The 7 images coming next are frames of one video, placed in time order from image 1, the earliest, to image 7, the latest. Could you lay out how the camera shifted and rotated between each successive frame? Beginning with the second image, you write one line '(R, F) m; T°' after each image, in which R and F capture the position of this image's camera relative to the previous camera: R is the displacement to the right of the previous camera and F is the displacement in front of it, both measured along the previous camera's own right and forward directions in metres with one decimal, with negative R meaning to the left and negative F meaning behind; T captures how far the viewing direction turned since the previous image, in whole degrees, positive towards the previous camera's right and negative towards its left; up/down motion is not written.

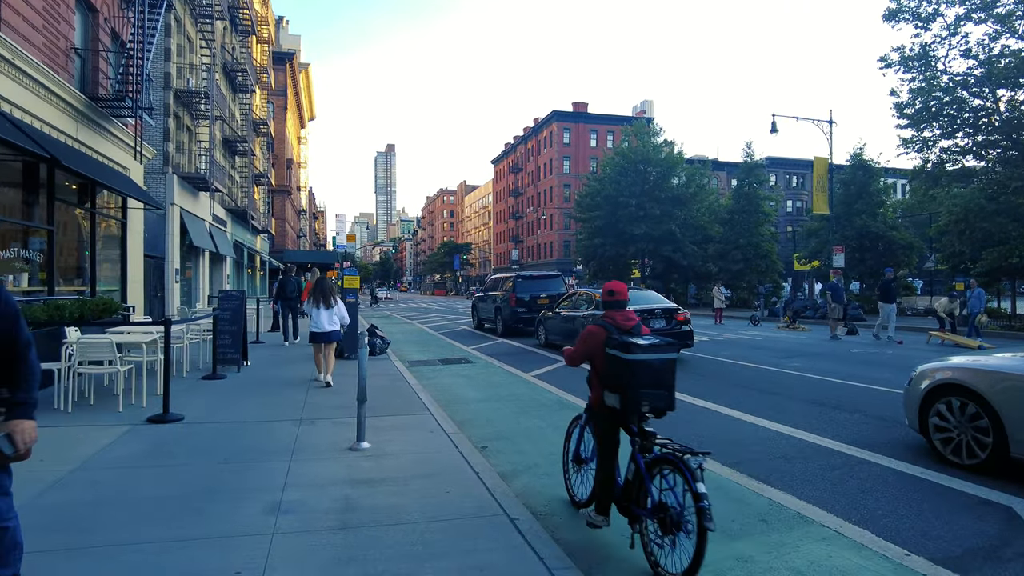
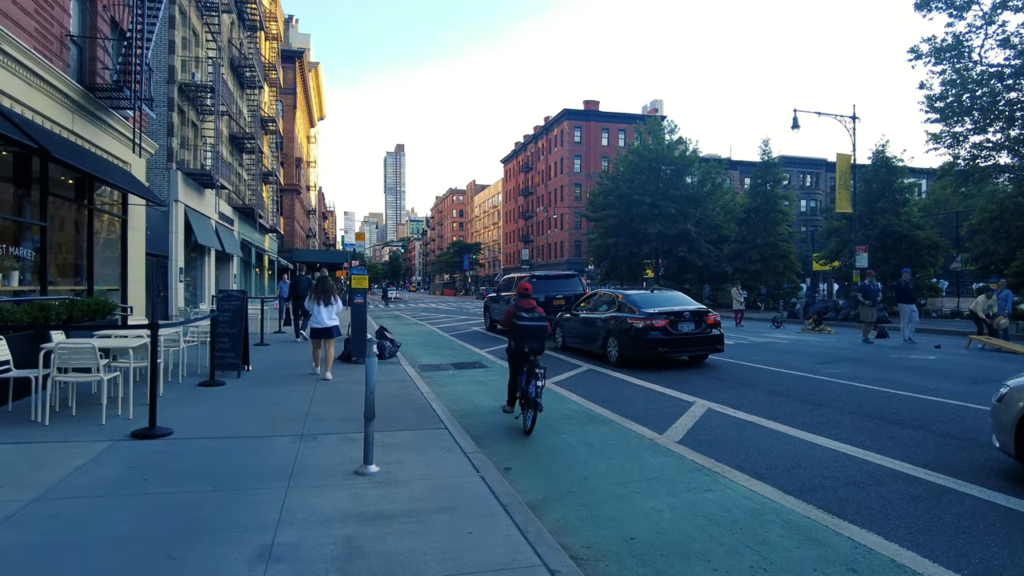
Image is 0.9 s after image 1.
(-0.2, +0.7) m; -1°
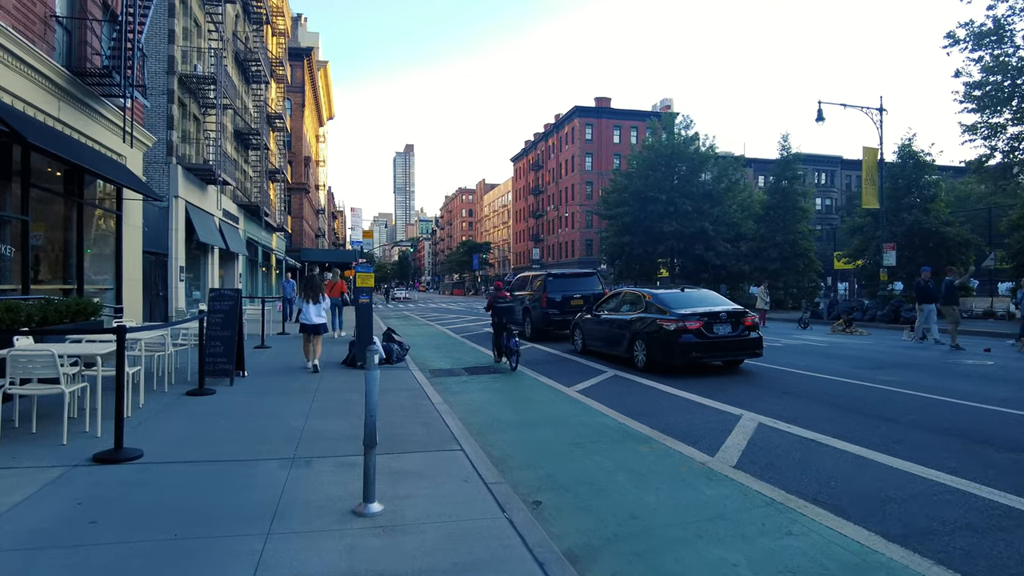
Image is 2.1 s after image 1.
(-0.2, +0.9) m; -1°
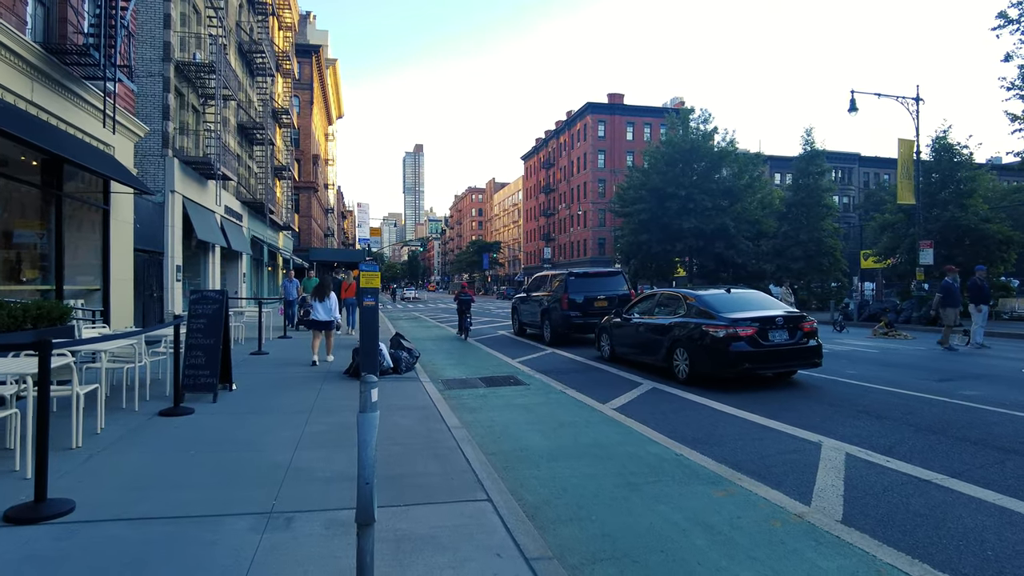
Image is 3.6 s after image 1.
(-0.2, +1.2) m; -1°
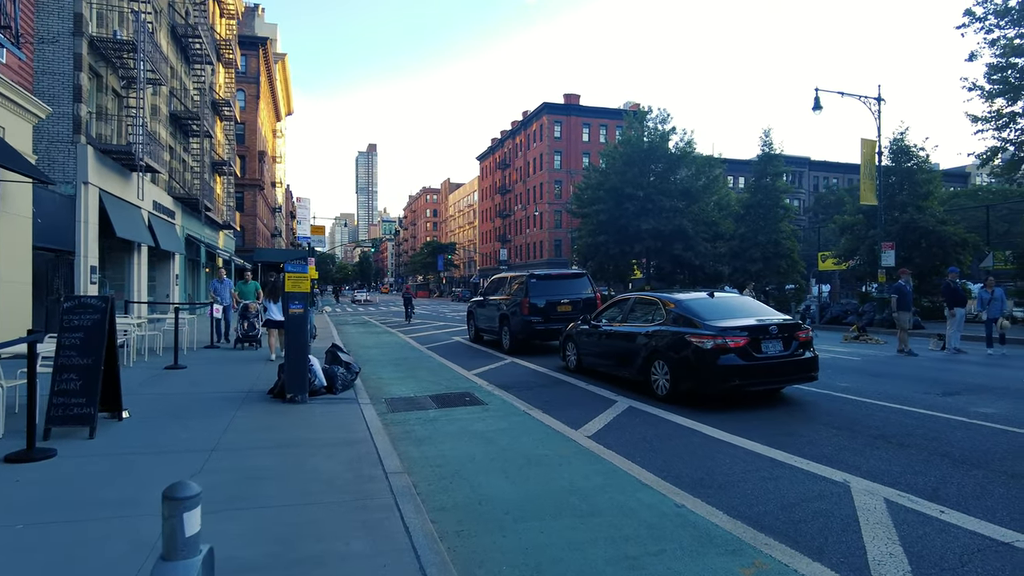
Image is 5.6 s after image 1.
(0.0, +1.3) m; +4°
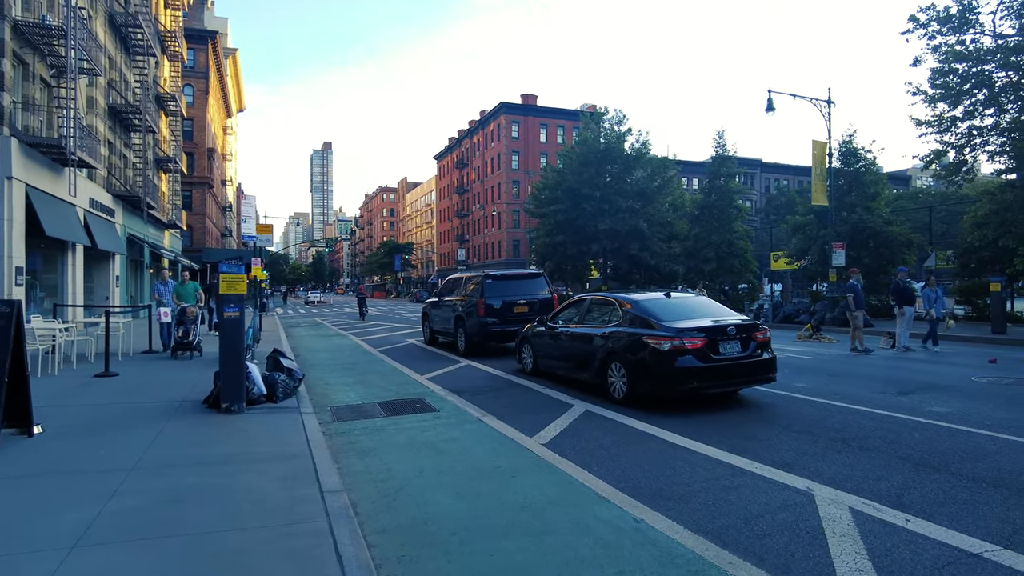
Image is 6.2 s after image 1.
(+0.1, +0.3) m; +4°
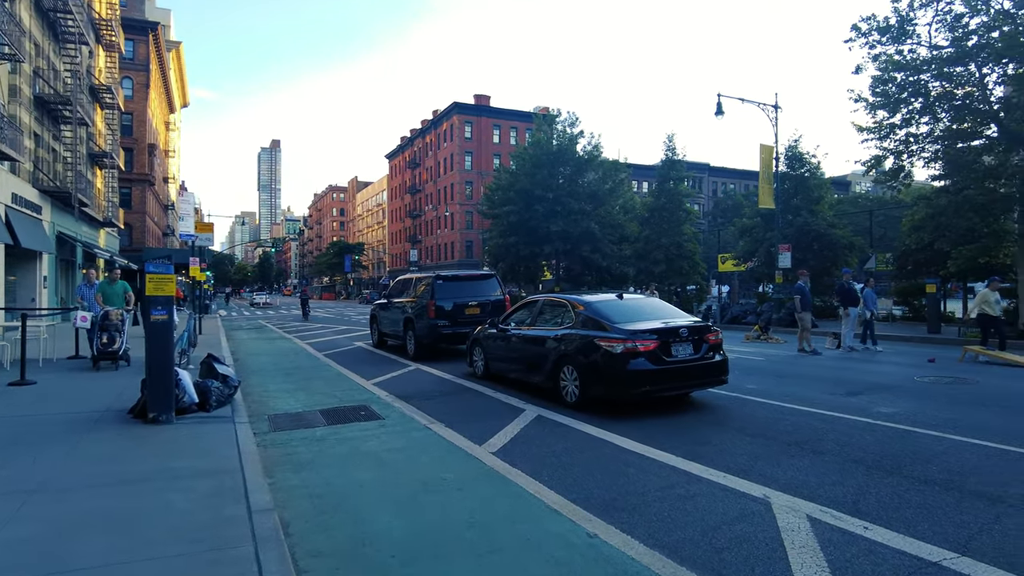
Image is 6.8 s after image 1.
(0.0, +0.3) m; +4°
